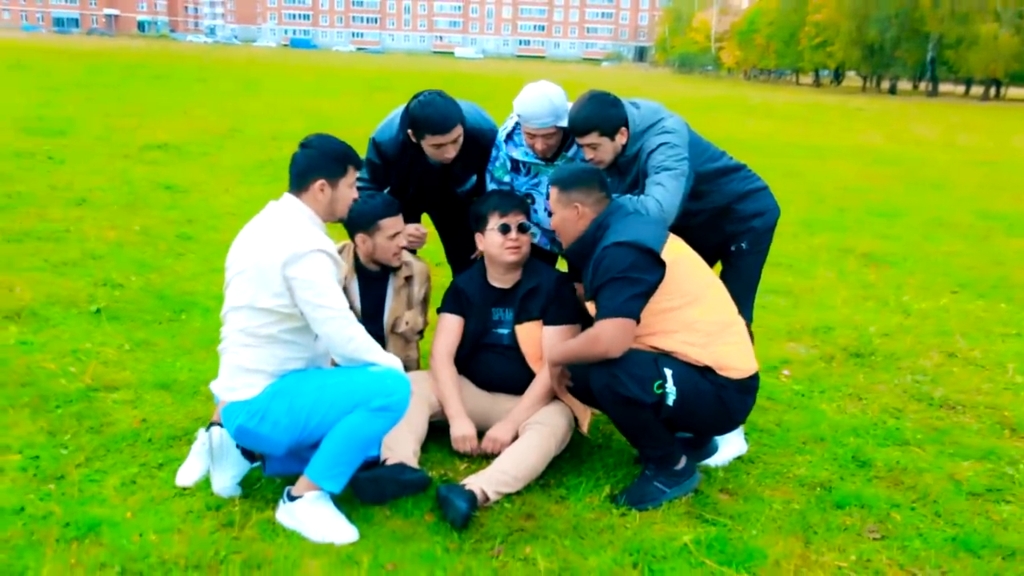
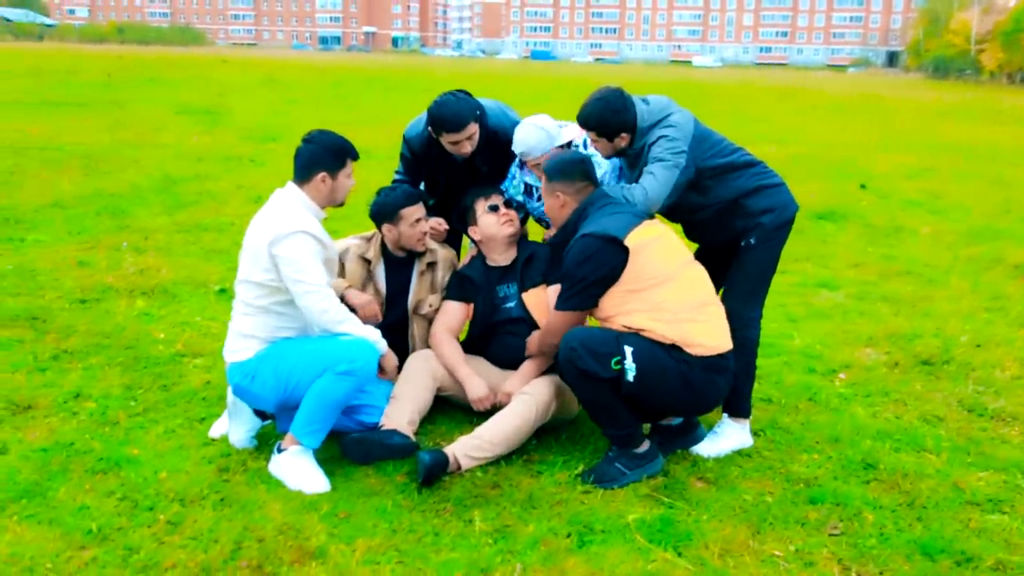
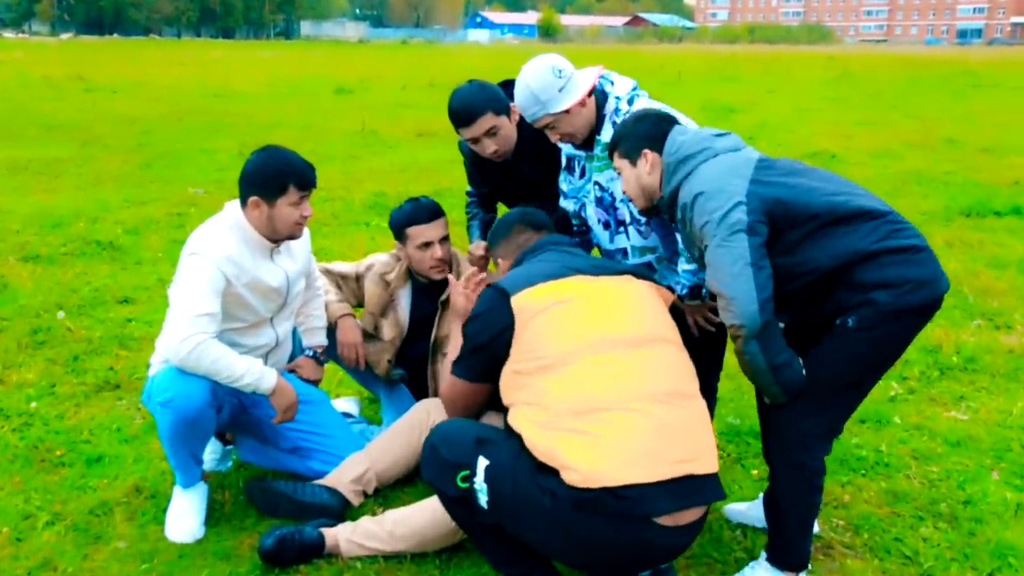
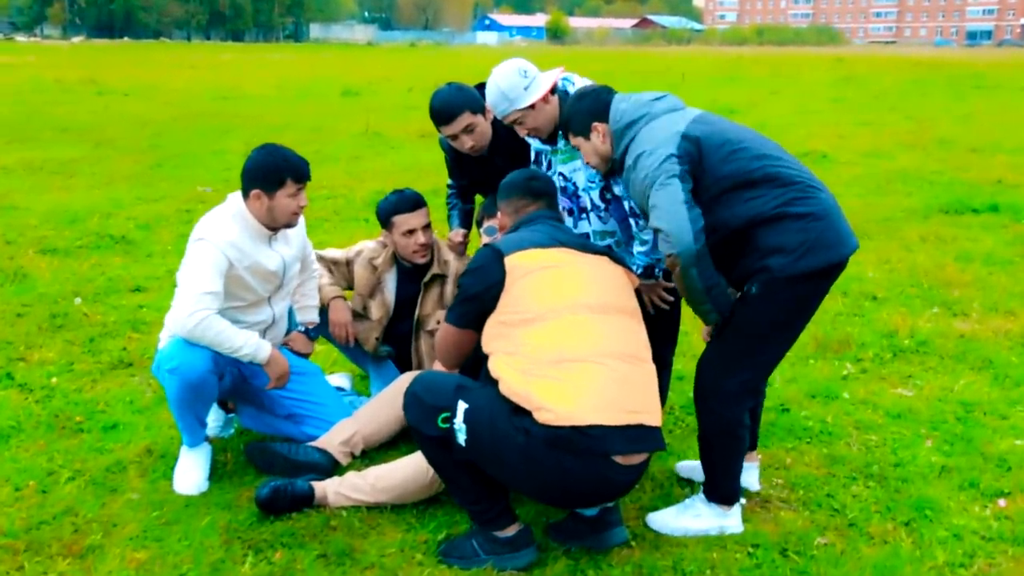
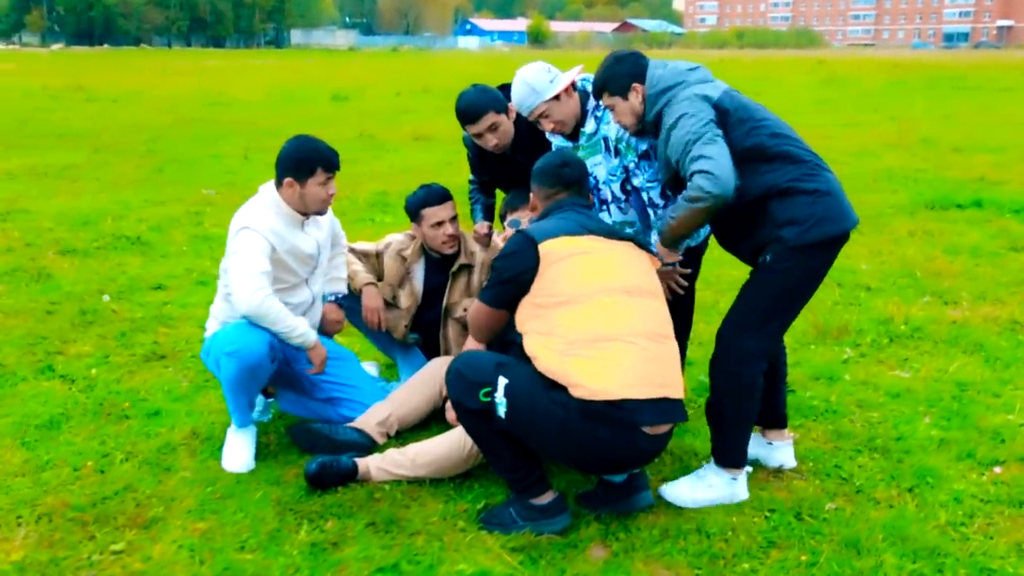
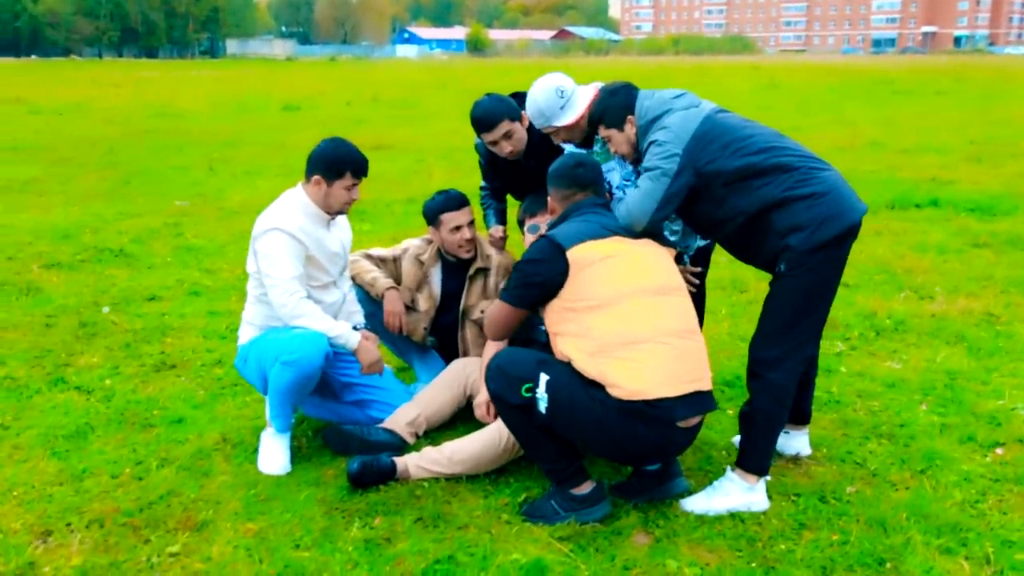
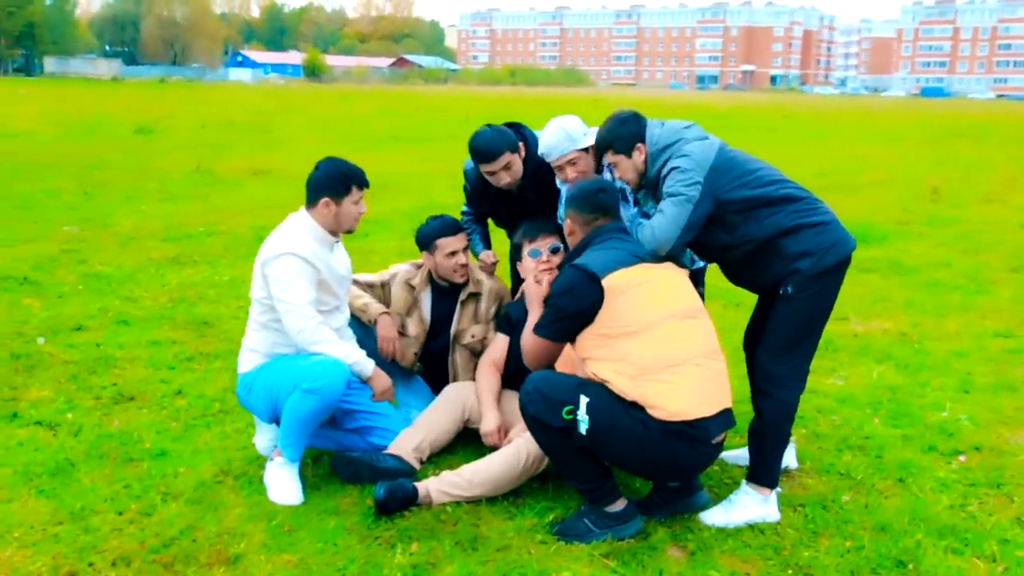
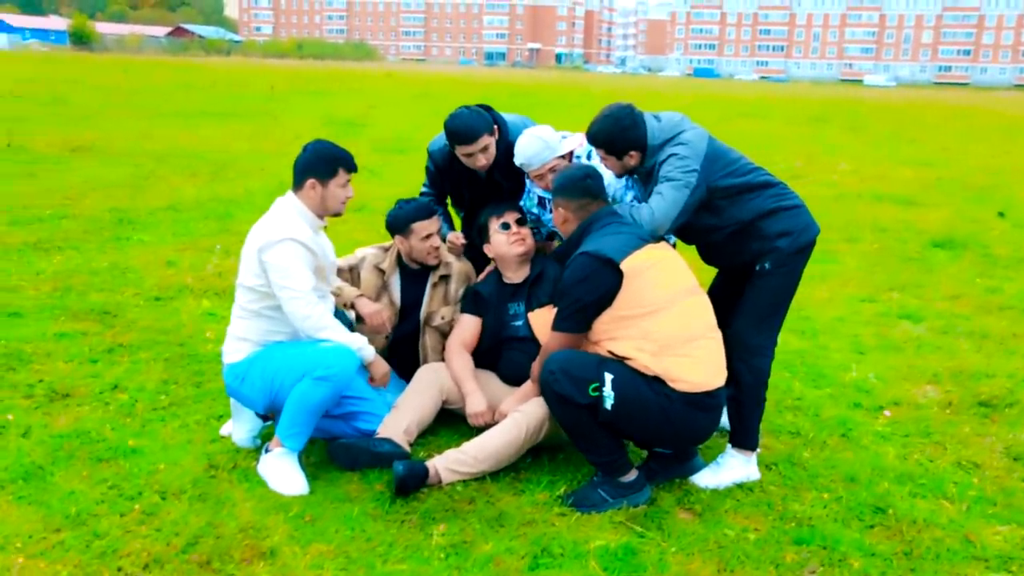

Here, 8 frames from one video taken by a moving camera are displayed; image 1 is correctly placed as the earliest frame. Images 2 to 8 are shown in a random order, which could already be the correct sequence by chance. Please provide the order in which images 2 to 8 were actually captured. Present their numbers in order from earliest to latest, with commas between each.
2, 8, 7, 6, 5, 4, 3
